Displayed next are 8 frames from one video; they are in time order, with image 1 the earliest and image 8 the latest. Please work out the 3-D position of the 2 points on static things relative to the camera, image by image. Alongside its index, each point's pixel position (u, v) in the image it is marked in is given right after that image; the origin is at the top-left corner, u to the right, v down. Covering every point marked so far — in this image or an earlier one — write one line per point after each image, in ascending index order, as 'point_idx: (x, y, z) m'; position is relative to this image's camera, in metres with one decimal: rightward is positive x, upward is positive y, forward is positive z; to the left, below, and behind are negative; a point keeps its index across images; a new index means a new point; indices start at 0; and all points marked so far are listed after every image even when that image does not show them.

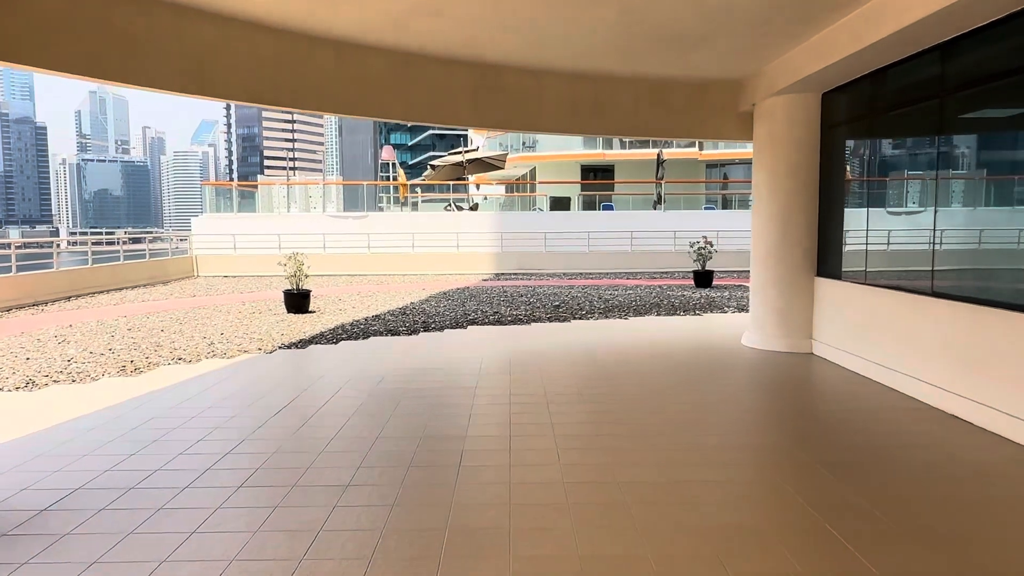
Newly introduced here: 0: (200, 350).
0: (-3.3, -0.7, +7.8) m
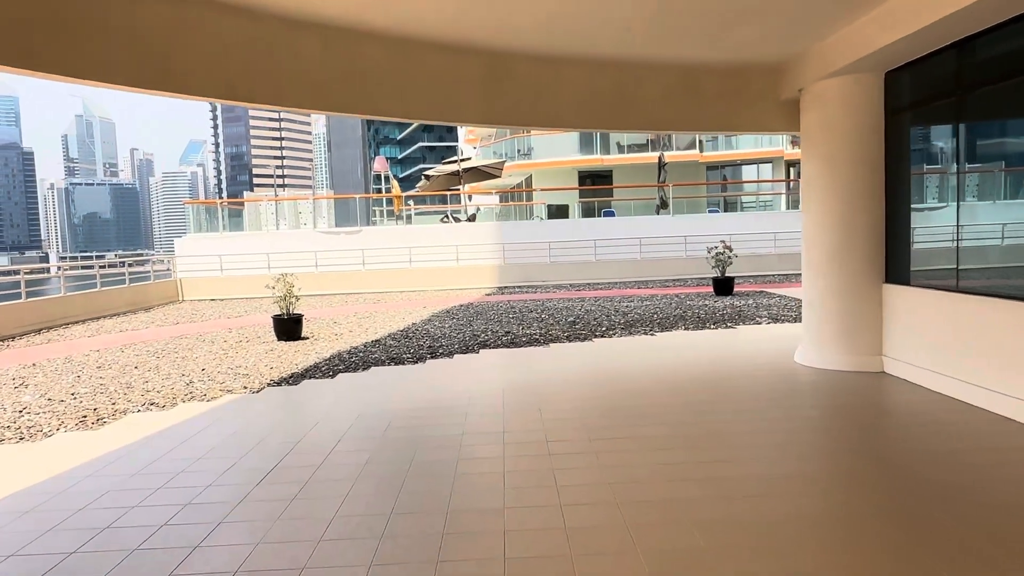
0: (-3.1, -1.0, +6.8) m
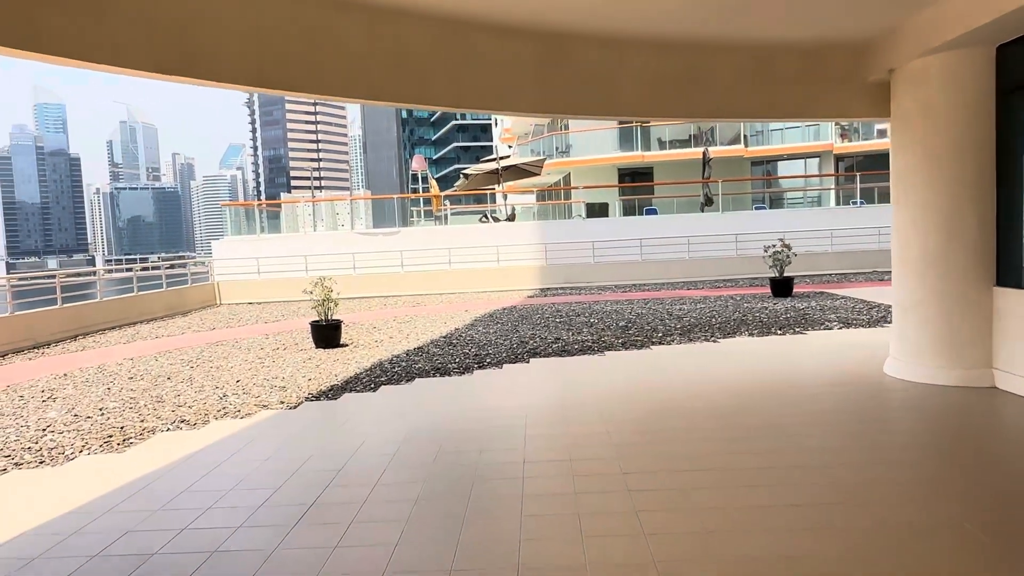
0: (-2.6, -1.0, +6.3) m
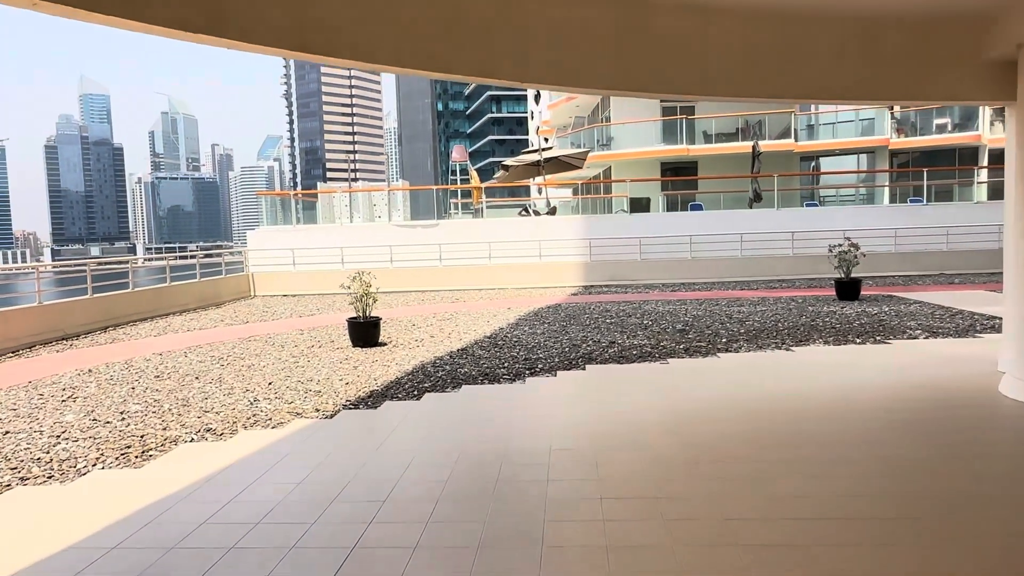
0: (-2.2, -1.0, +5.8) m
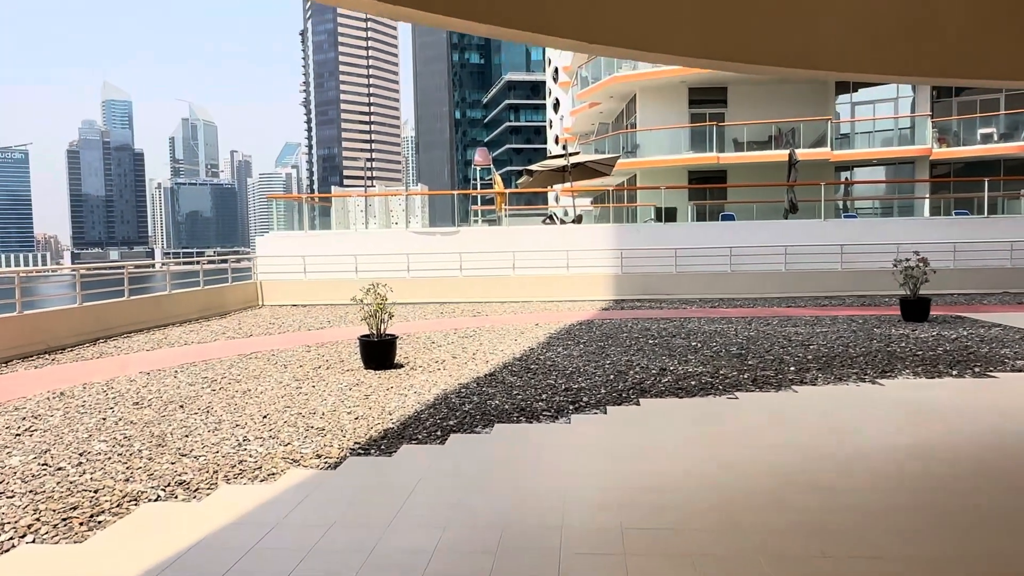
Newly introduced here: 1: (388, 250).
0: (-1.9, -1.1, +4.7) m
1: (-3.0, +0.9, +17.8) m
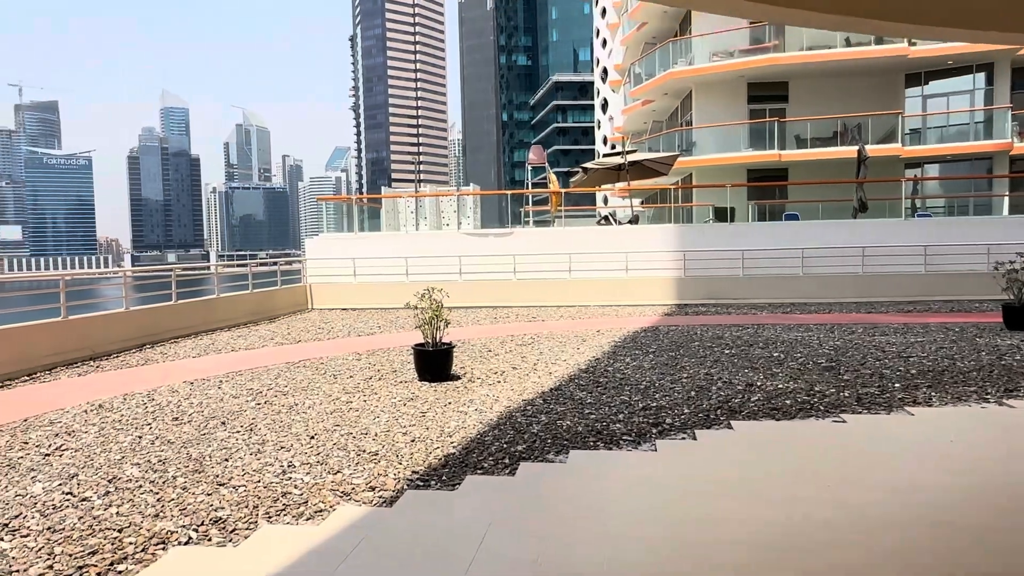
0: (-1.4, -1.1, +4.1) m
1: (-1.7, +0.8, +17.3) m
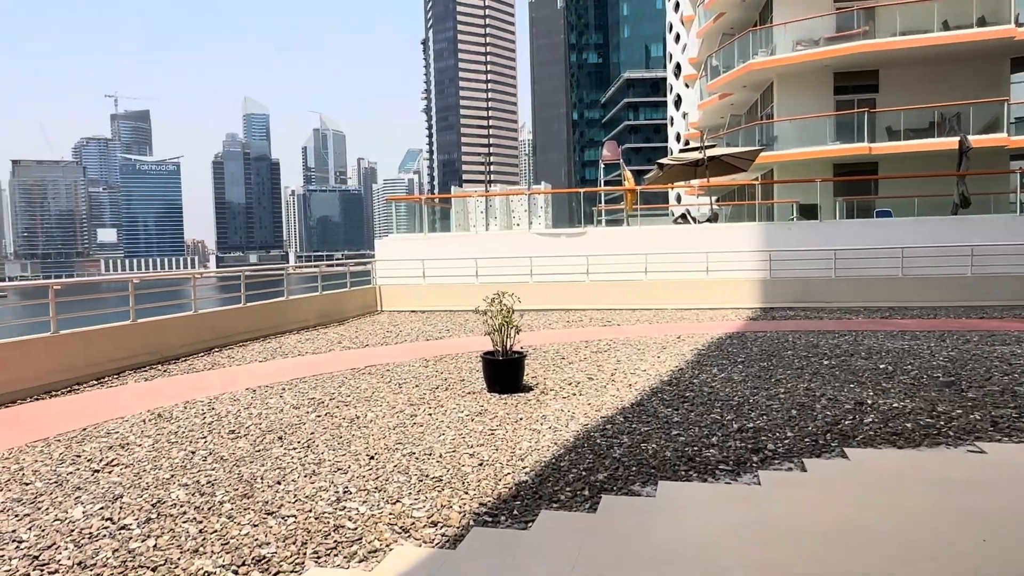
0: (-1.0, -1.2, +3.7) m
1: (-0.1, +0.8, +16.8) m
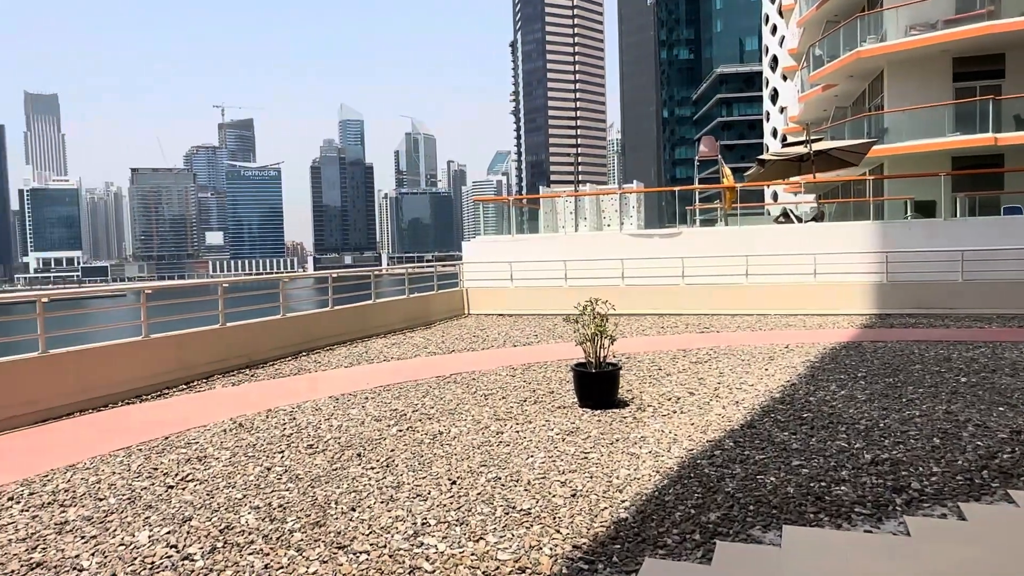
0: (-0.6, -1.2, +3.3) m
1: (+1.9, +0.7, +16.2) m
